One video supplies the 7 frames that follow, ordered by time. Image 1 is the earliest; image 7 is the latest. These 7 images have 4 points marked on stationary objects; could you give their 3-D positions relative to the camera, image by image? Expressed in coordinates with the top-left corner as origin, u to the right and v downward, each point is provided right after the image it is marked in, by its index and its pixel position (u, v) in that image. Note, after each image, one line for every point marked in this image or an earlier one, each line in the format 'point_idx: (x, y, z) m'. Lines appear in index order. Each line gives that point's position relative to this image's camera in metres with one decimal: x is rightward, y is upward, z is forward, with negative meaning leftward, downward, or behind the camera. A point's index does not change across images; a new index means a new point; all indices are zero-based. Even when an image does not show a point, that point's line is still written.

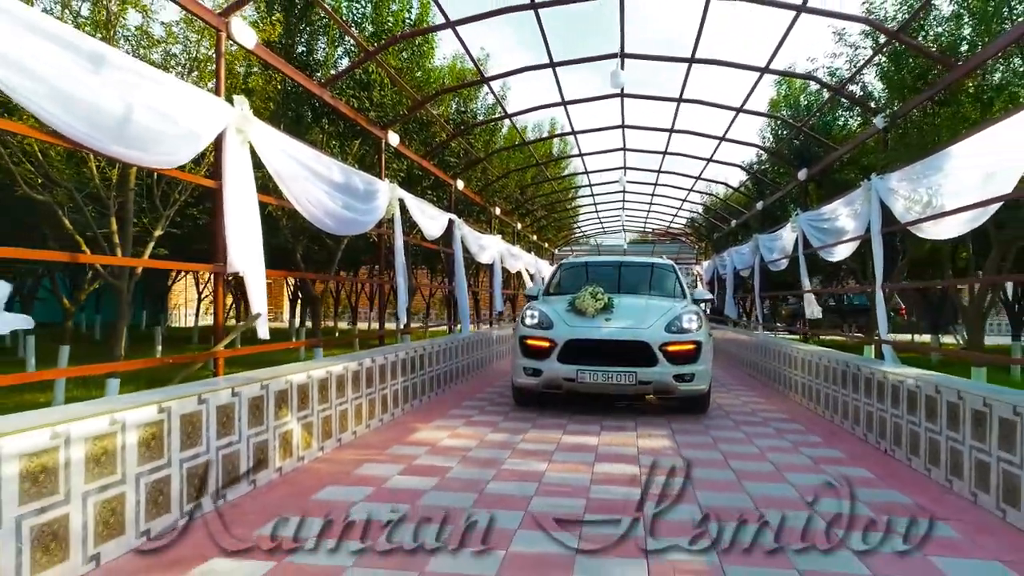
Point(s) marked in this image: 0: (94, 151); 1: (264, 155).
0: (-1.8, +0.6, +3.0) m
1: (-1.5, +0.8, +4.4) m
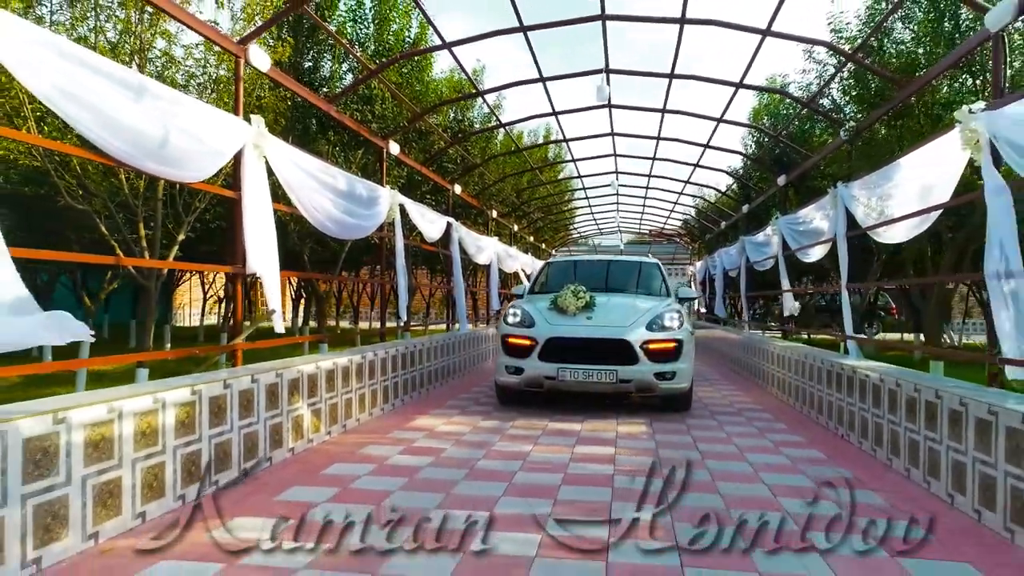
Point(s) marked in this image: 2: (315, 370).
0: (-1.8, +0.6, +3.5) m
1: (-1.6, +0.8, +4.8) m
2: (-1.3, -0.6, +4.9) m
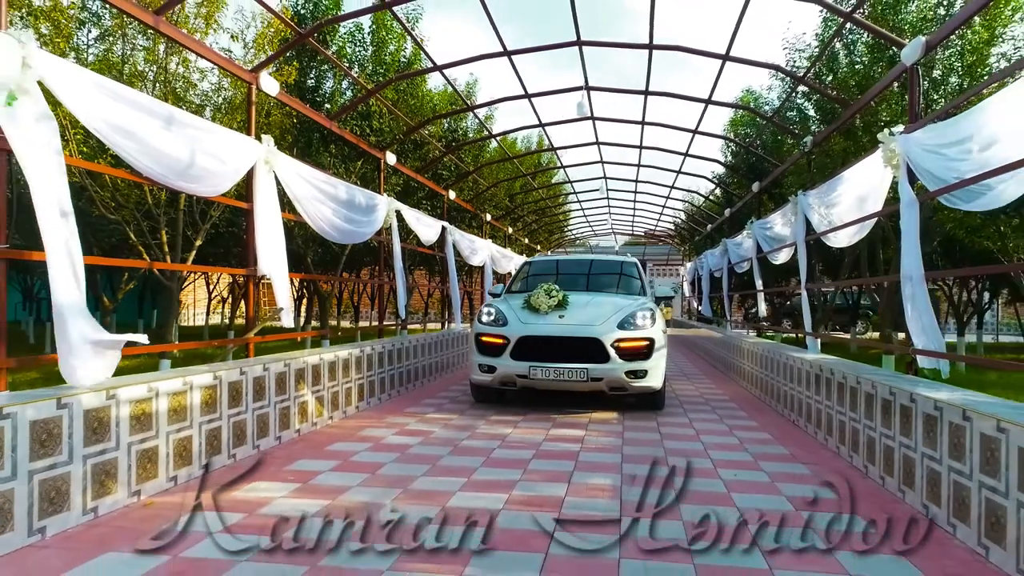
0: (-2.0, +0.6, +4.0) m
1: (-1.7, +0.8, +5.4) m
2: (-1.5, -0.6, +5.5) m
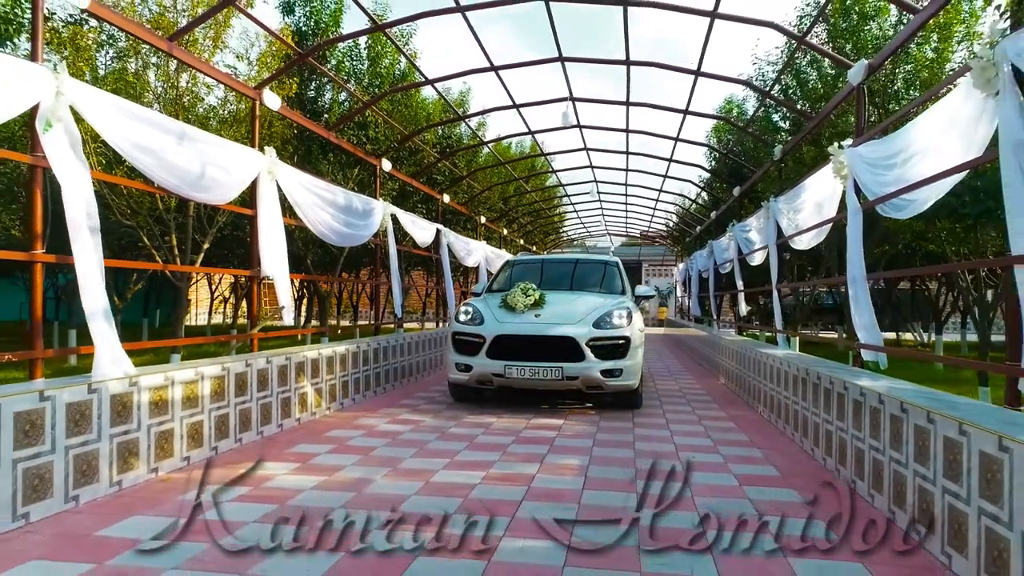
0: (-2.1, +0.6, +4.5) m
1: (-1.9, +0.8, +5.9) m
2: (-1.6, -0.6, +5.9) m
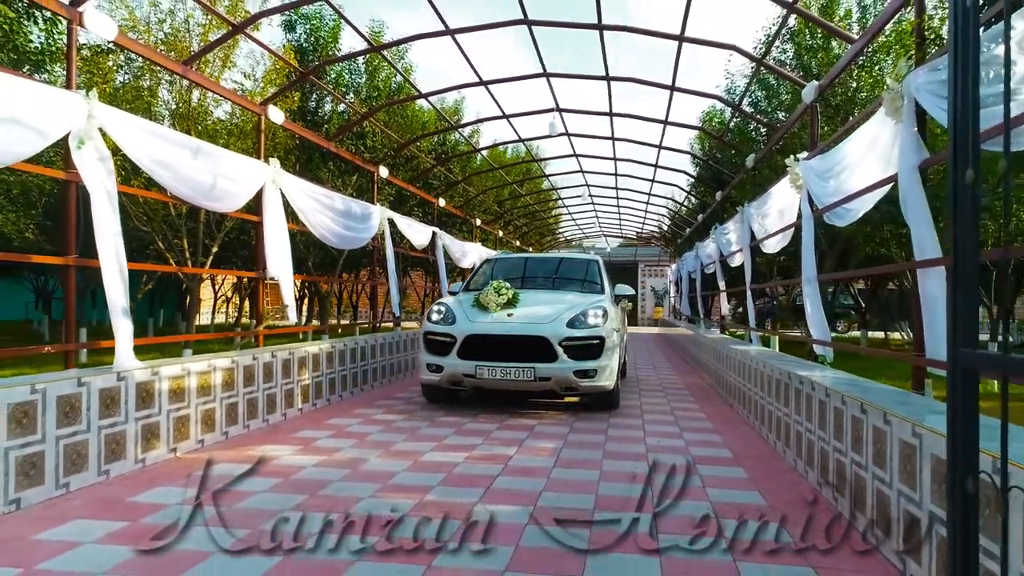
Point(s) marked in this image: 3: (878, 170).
0: (-2.2, +0.6, +5.0) m
1: (-2.0, +0.8, +6.3) m
2: (-1.7, -0.6, +6.4) m
3: (+2.0, +0.7, +3.9) m
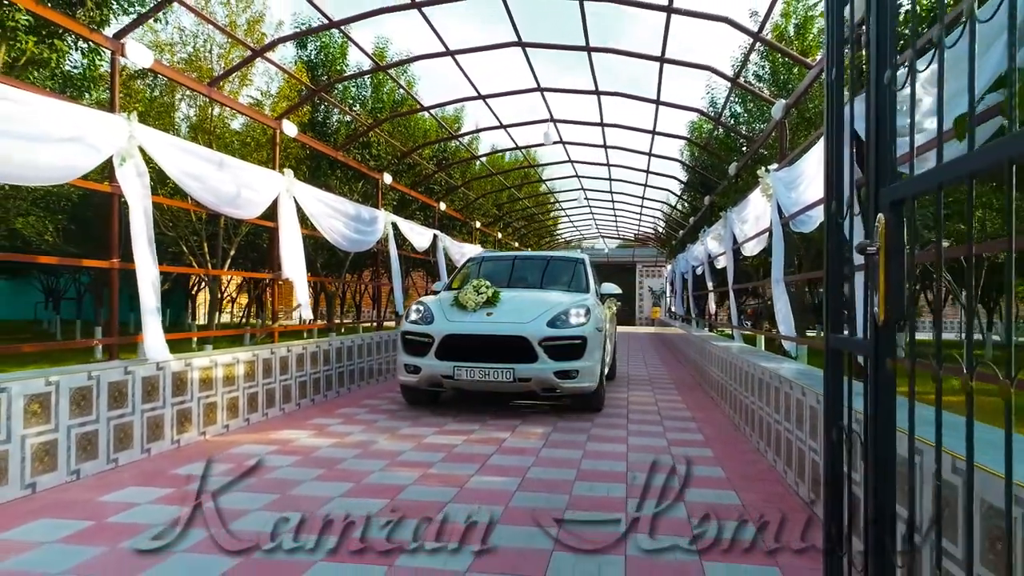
0: (-2.3, +0.6, +5.5) m
1: (-2.0, +0.8, +6.8) m
2: (-1.8, -0.6, +6.9) m
3: (+2.0, +0.7, +4.4) m
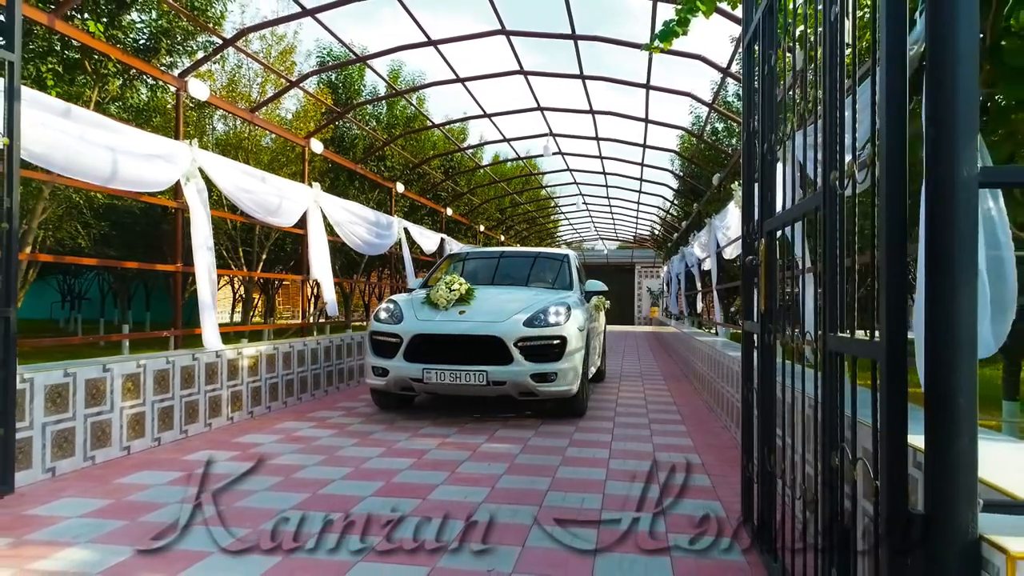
0: (-2.2, +0.6, +6.3) m
1: (-2.0, +0.8, +7.7) m
2: (-1.8, -0.6, +7.7) m
3: (+2.0, +0.6, +5.2) m
